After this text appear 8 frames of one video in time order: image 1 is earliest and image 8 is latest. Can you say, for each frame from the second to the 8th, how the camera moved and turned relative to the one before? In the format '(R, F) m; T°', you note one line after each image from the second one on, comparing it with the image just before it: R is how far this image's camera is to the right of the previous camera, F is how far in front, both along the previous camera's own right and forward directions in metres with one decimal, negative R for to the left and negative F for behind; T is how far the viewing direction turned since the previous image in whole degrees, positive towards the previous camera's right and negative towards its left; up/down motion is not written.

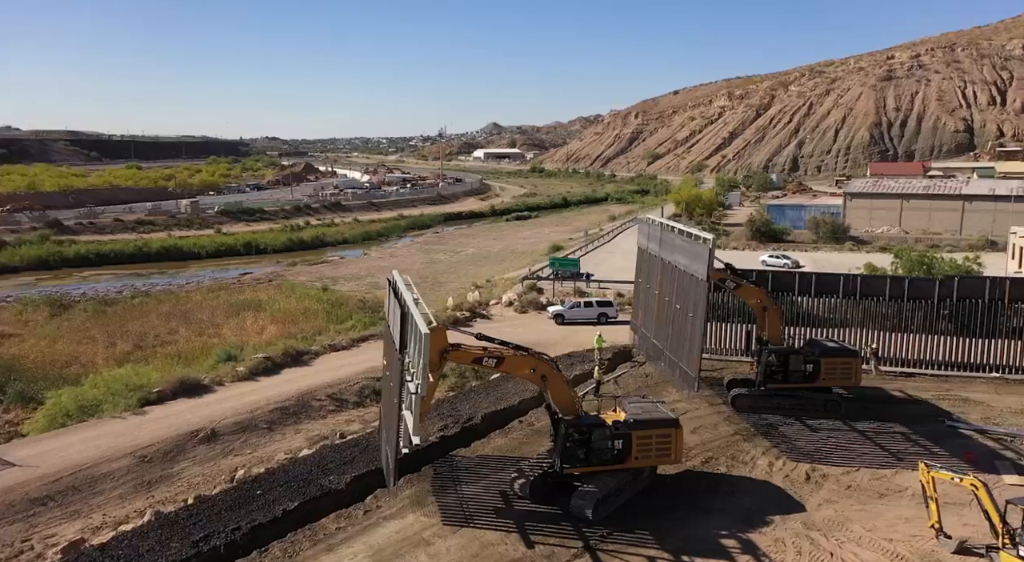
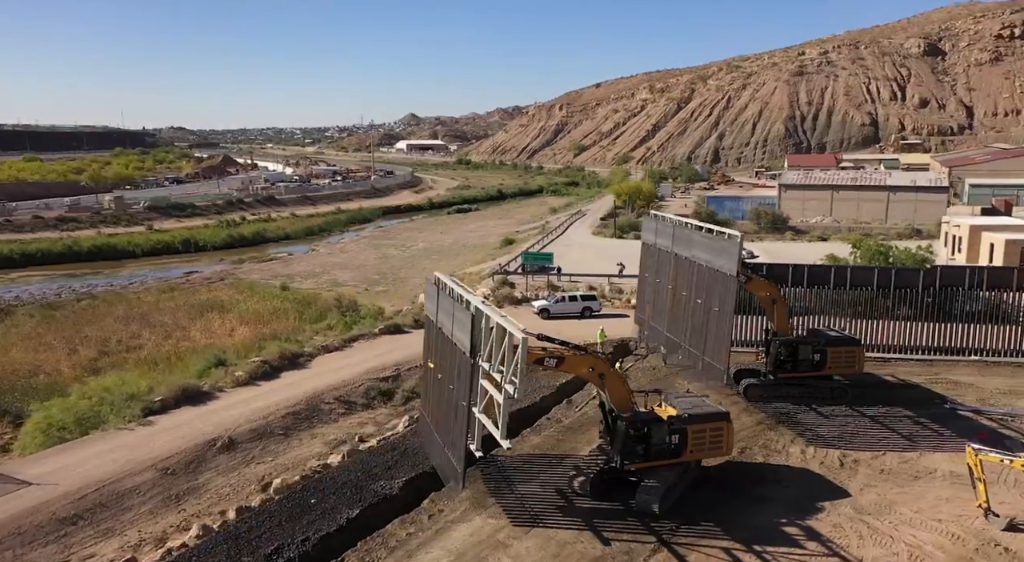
(-2.1, +0.1) m; +6°
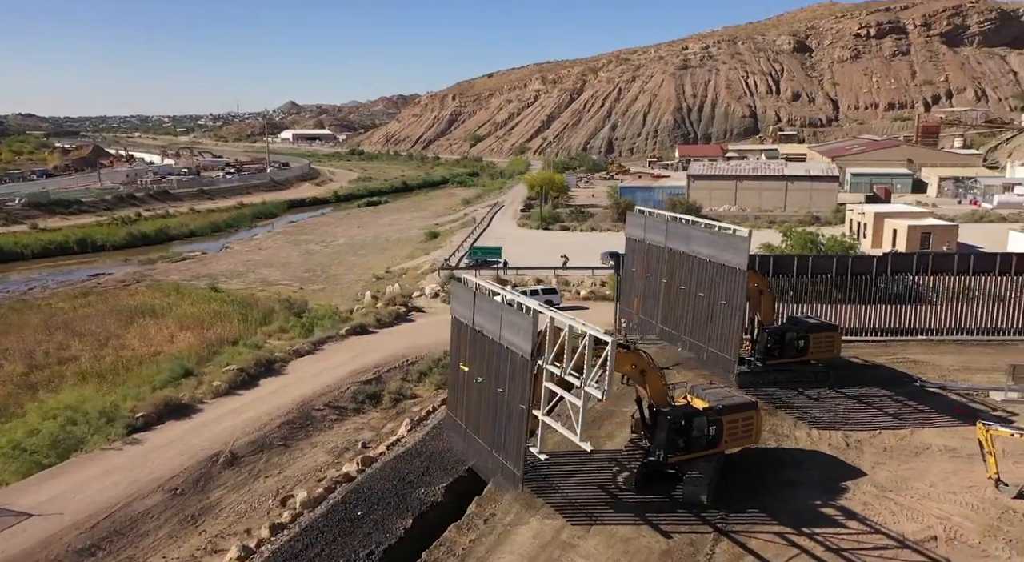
(-2.4, +0.2) m; +8°
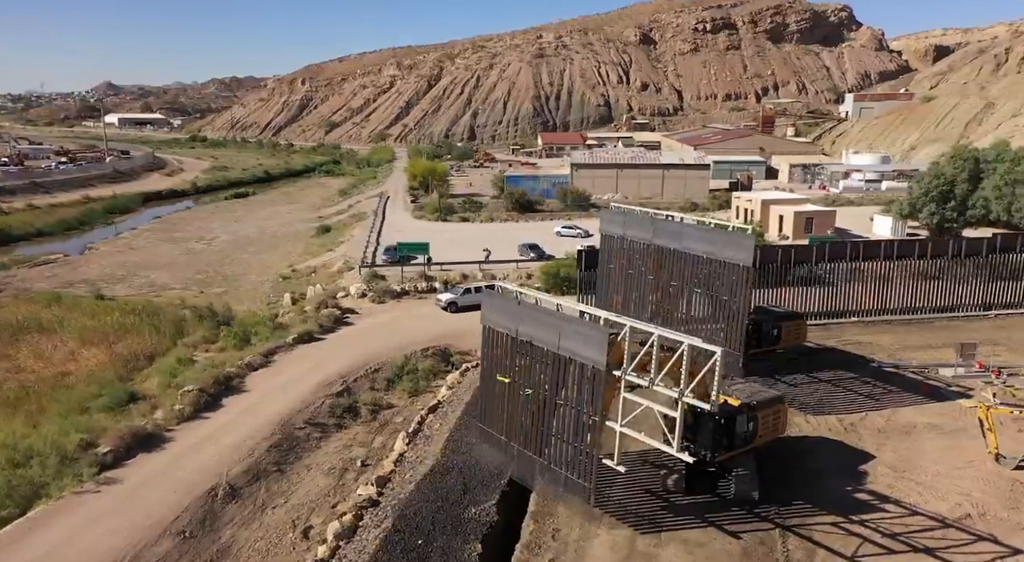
(-3.0, +0.8) m; +11°
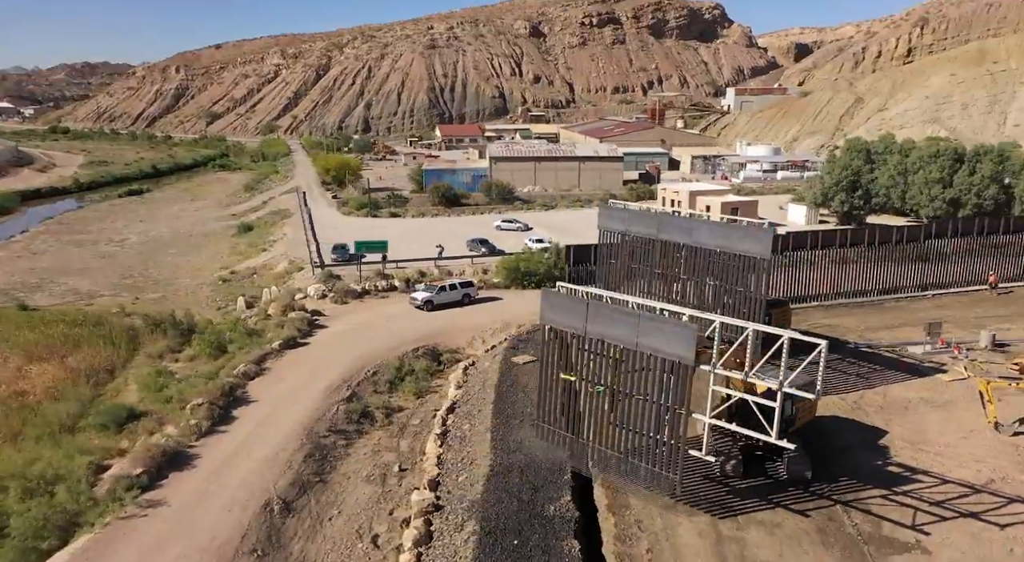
(-2.9, +0.1) m; +8°
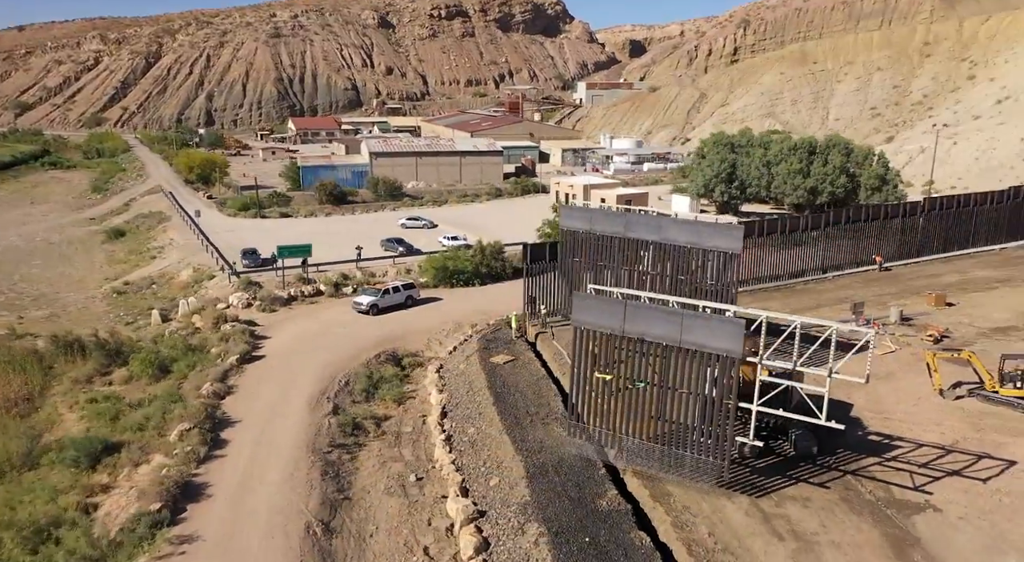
(-3.2, +0.1) m; +11°
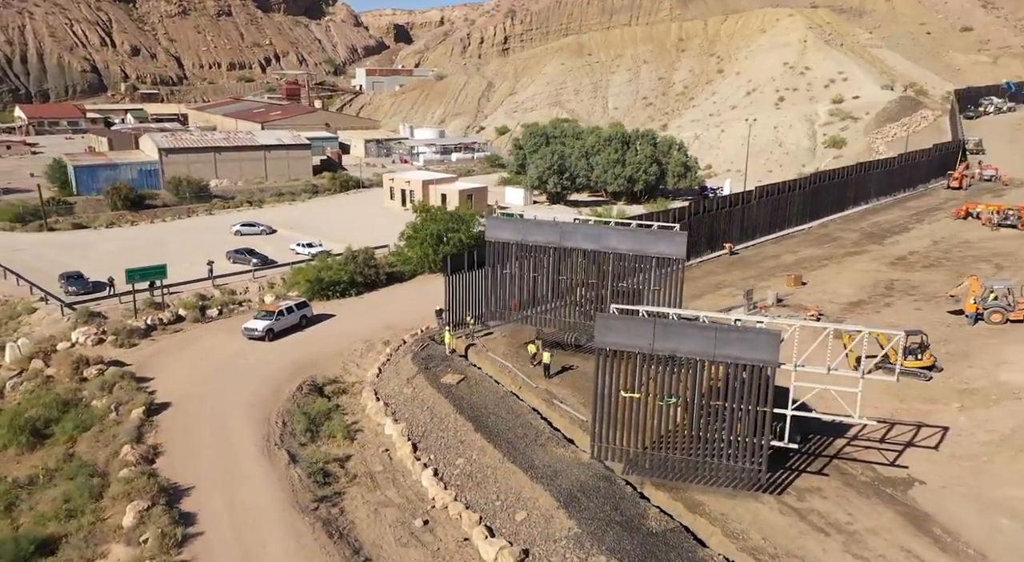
(-4.1, +1.3) m; +17°
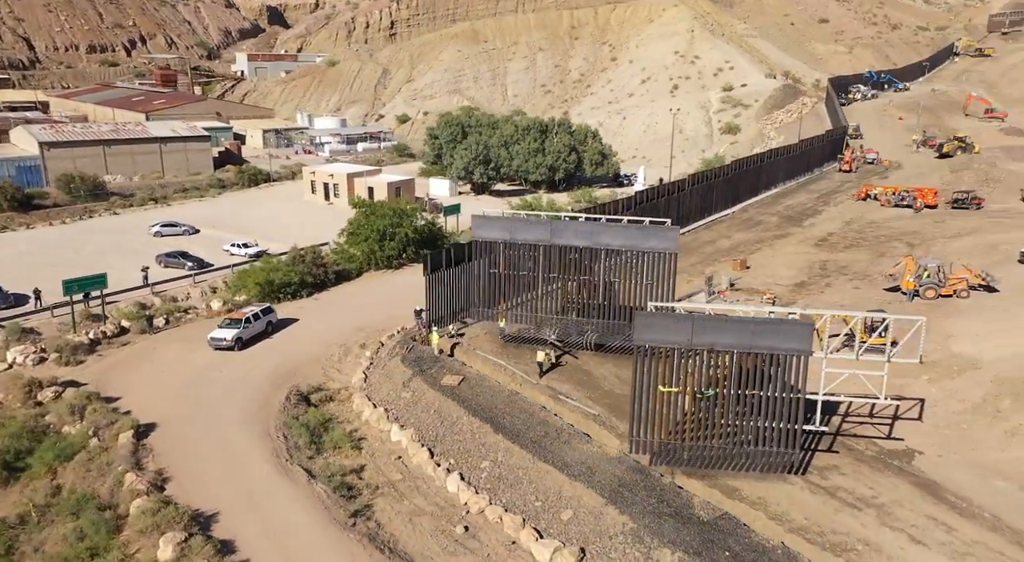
(-2.6, +0.2) m; +8°
